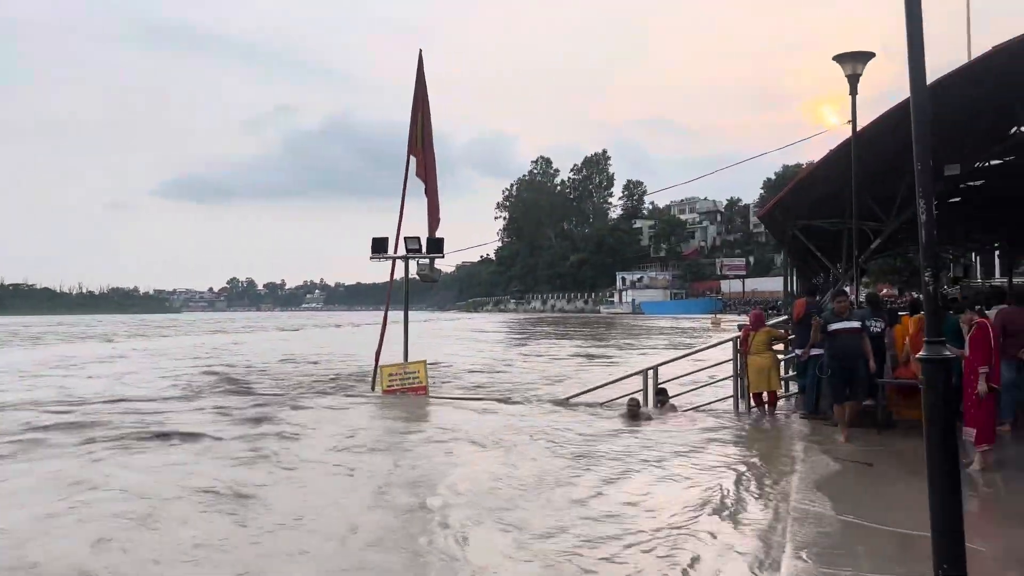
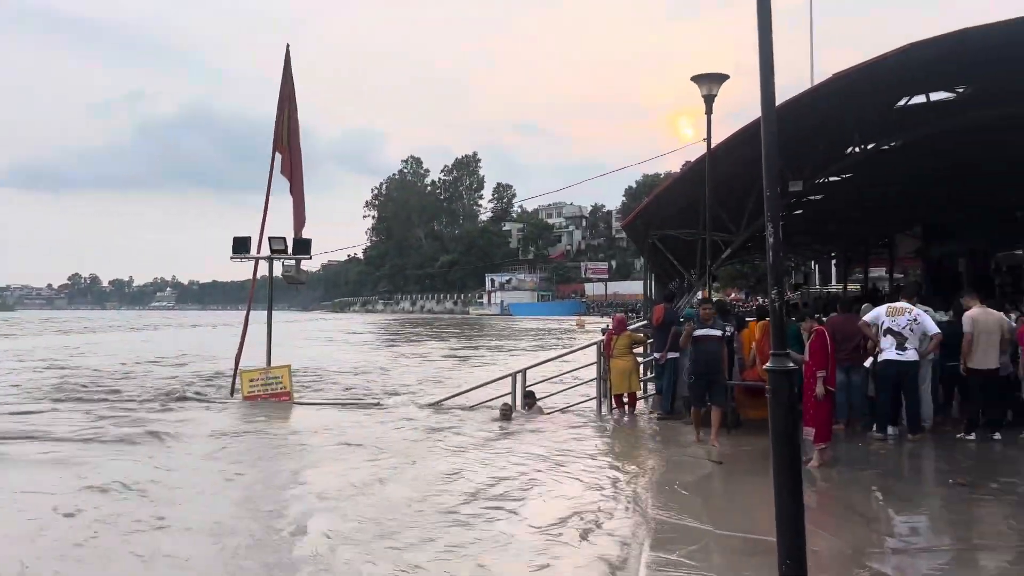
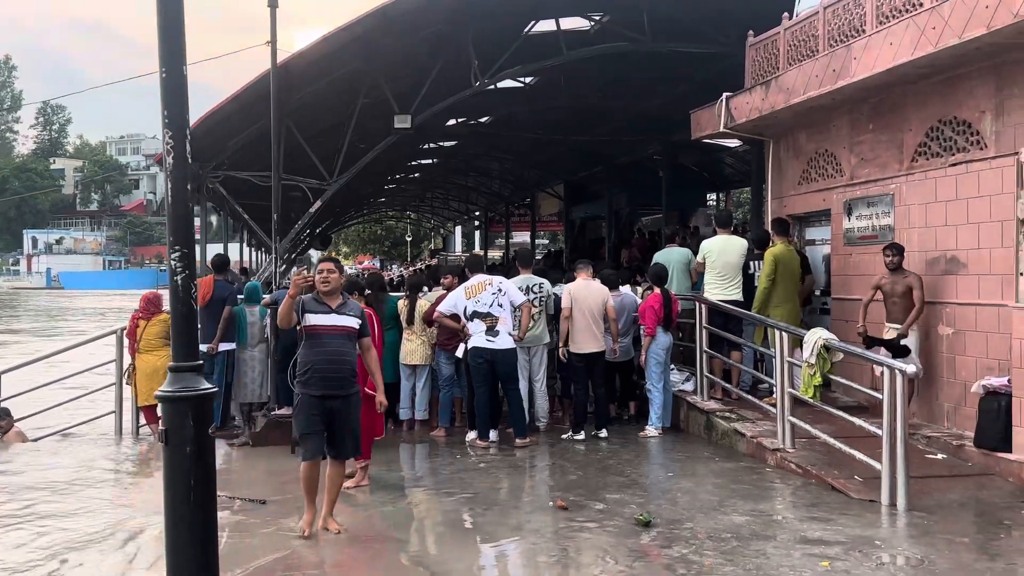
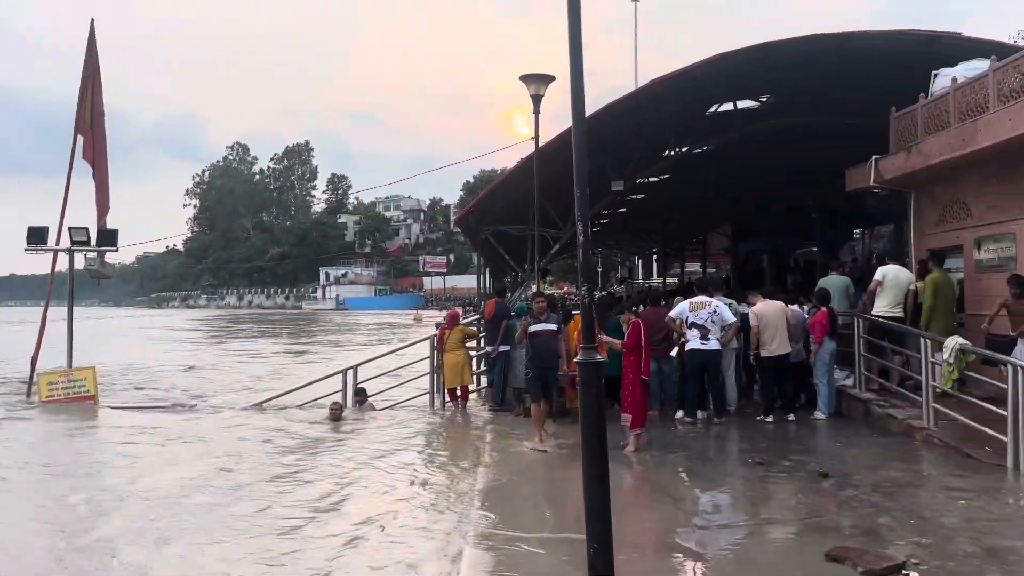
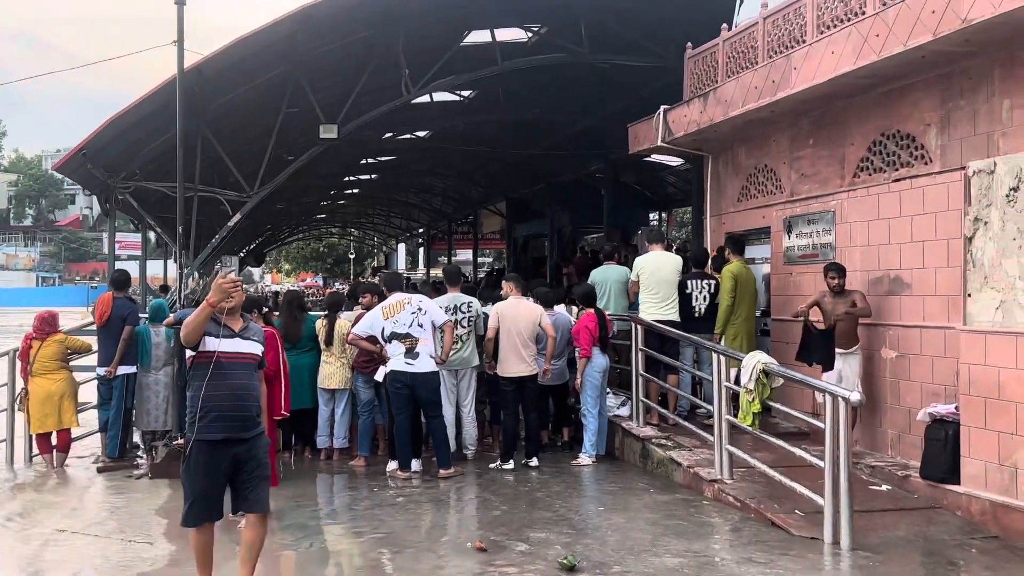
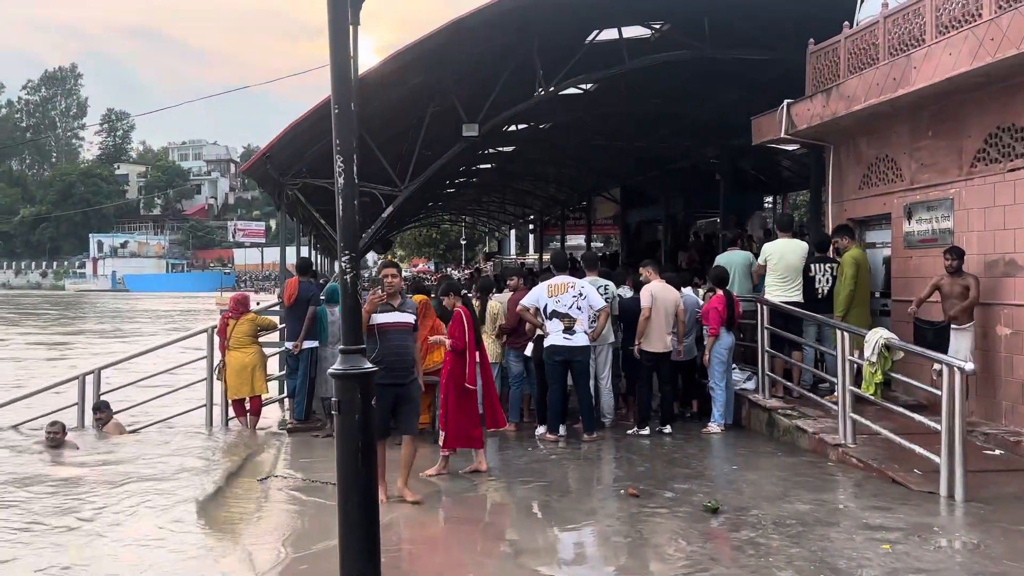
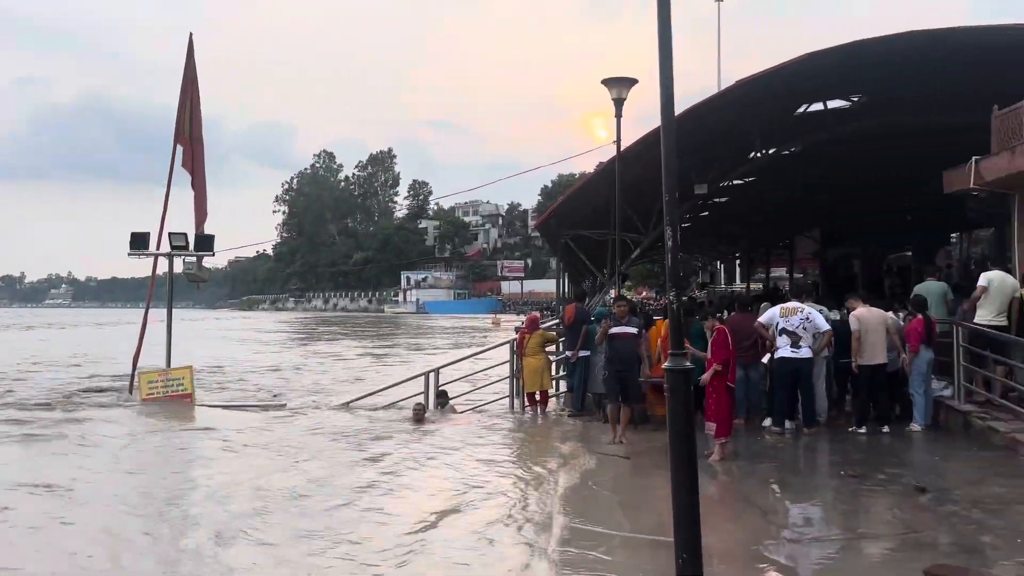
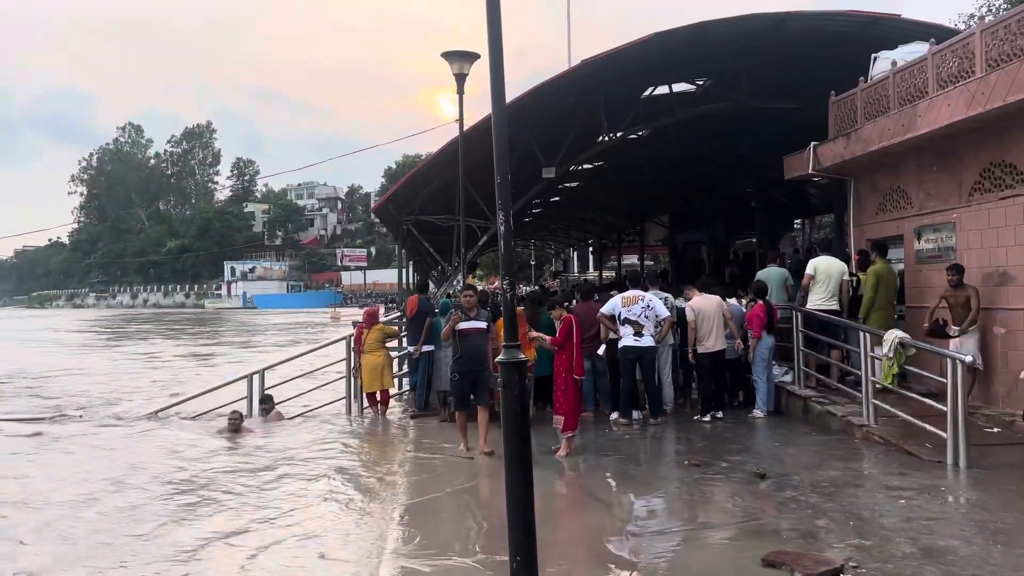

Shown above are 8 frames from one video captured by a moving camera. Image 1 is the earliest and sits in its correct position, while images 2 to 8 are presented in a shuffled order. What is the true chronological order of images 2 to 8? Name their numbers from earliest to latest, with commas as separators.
2, 7, 4, 8, 6, 3, 5
